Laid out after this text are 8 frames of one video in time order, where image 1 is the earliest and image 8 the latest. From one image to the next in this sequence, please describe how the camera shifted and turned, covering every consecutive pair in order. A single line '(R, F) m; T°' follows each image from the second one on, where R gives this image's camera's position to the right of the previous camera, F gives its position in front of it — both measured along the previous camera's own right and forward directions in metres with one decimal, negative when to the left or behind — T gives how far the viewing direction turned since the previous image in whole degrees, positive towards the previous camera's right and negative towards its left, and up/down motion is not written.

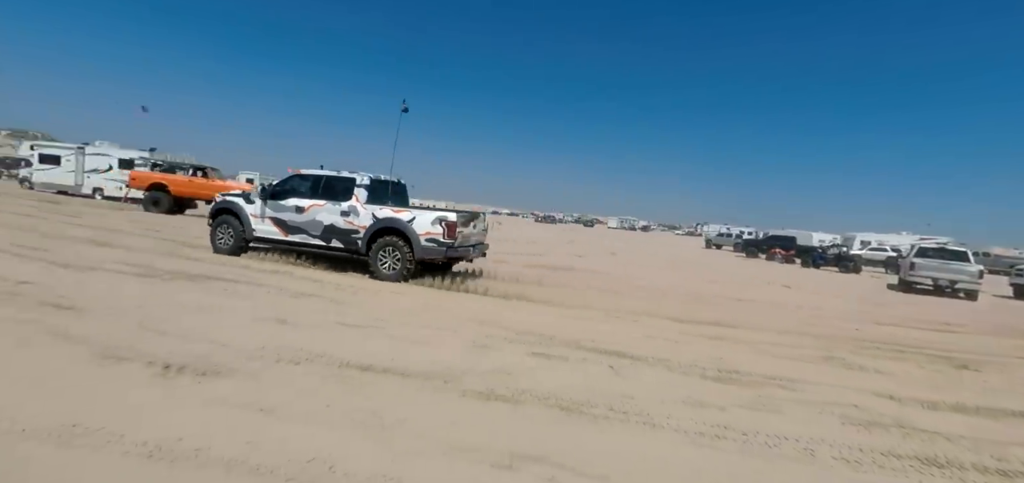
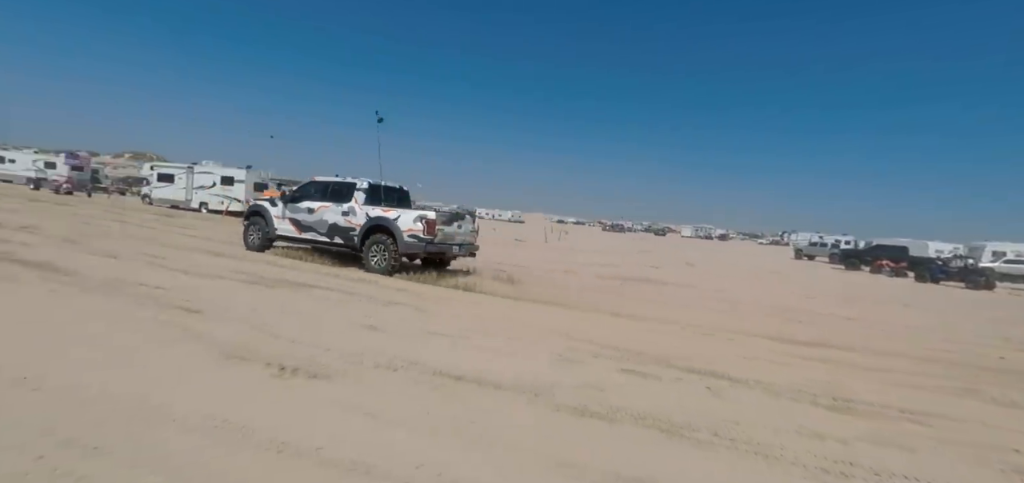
(-0.2, 0.0) m; -8°
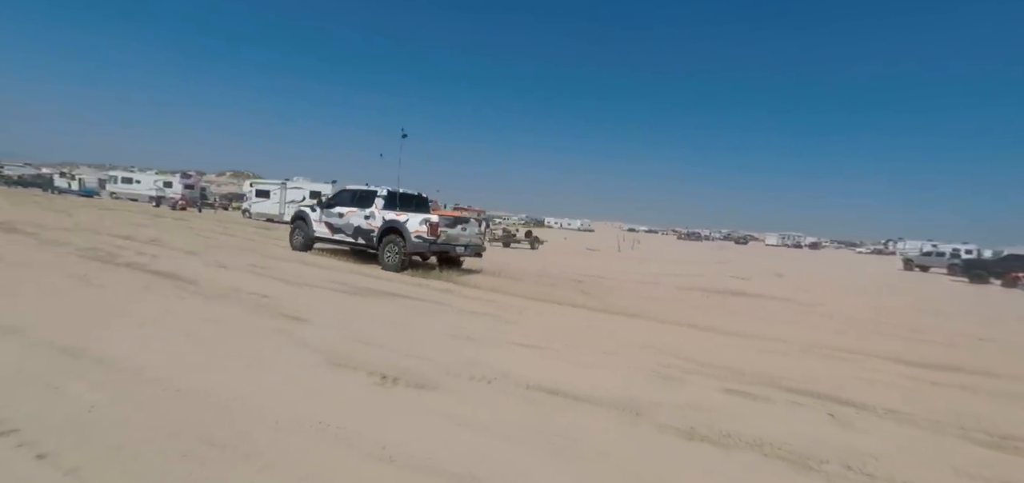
(-0.2, 0.0) m; -8°
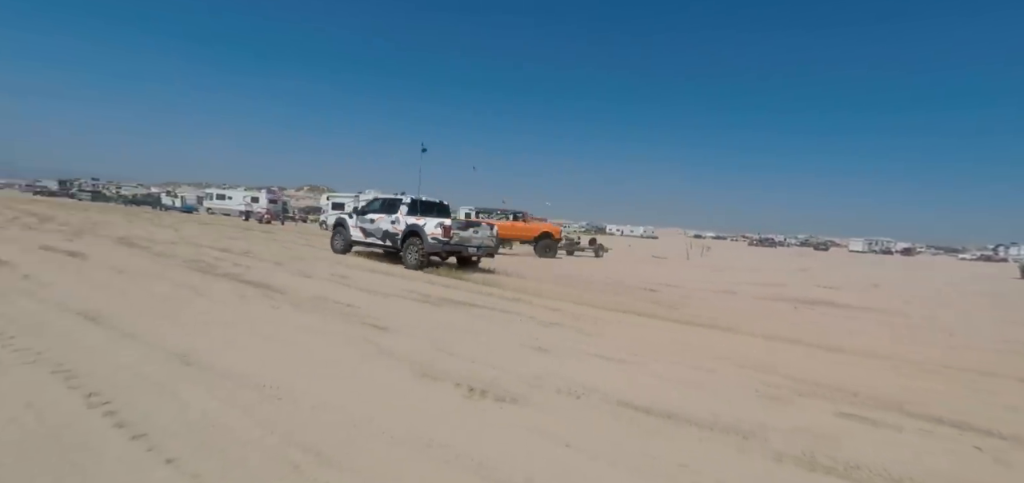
(-0.2, +0.1) m; -7°
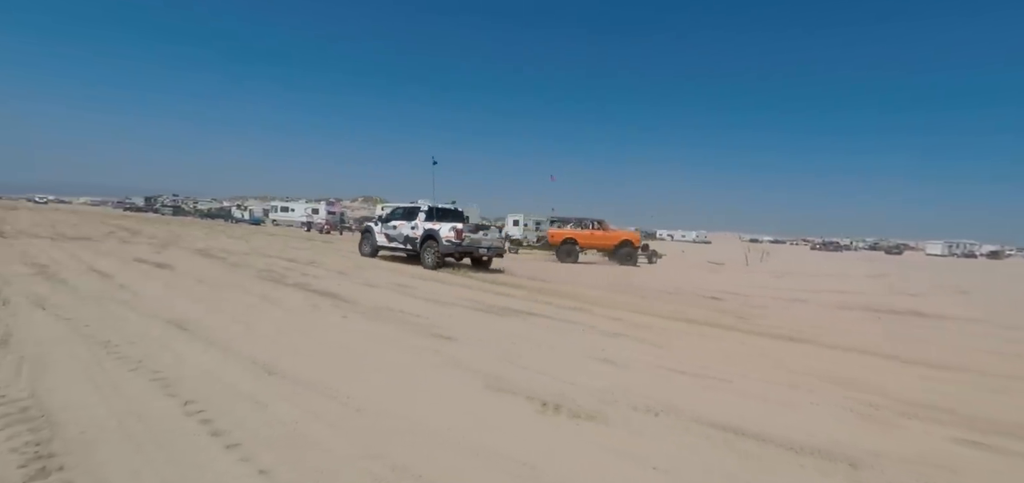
(-0.2, +0.1) m; -6°
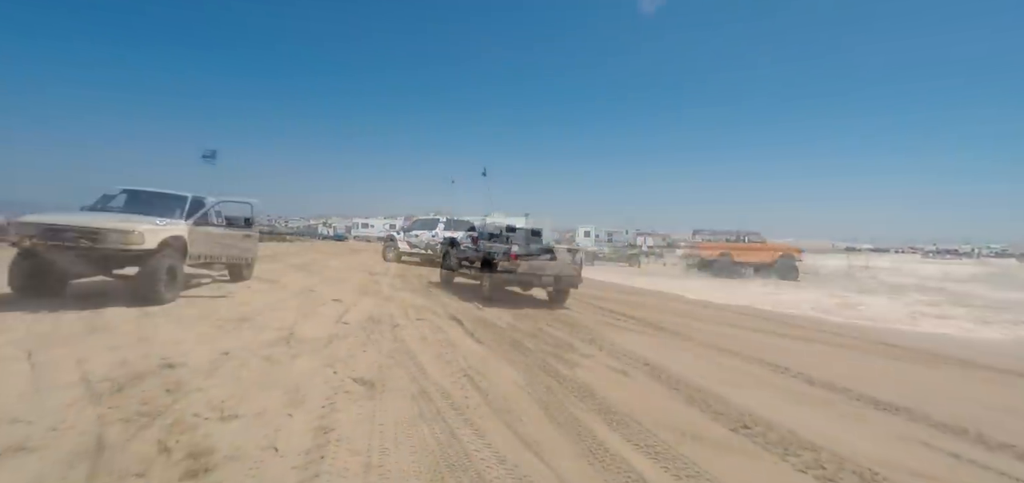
(-0.3, +0.2) m; -7°
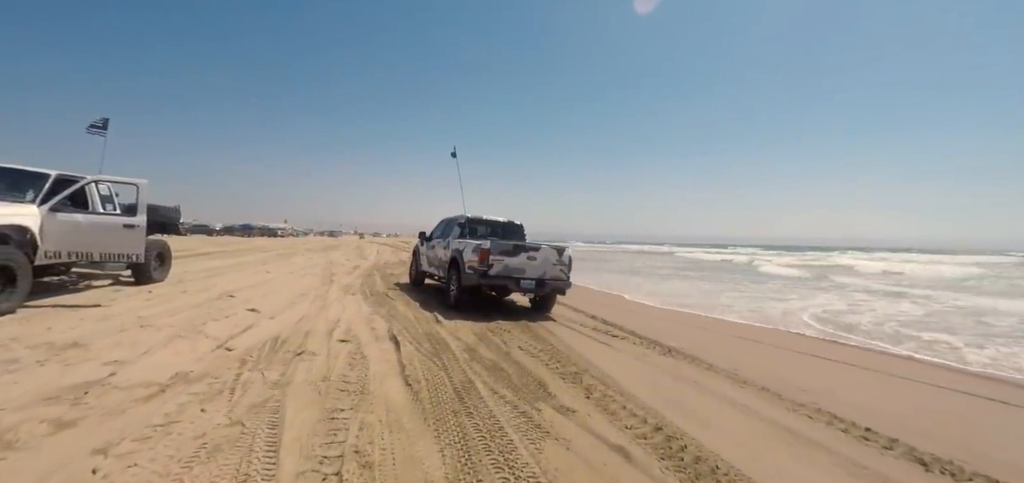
(+0.5, +2.1) m; 0°
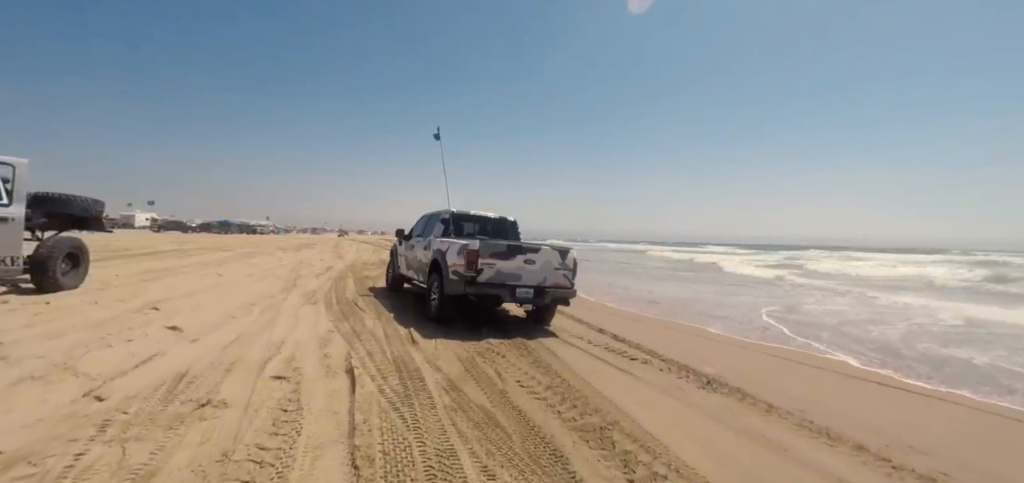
(-0.1, +1.5) m; +2°
